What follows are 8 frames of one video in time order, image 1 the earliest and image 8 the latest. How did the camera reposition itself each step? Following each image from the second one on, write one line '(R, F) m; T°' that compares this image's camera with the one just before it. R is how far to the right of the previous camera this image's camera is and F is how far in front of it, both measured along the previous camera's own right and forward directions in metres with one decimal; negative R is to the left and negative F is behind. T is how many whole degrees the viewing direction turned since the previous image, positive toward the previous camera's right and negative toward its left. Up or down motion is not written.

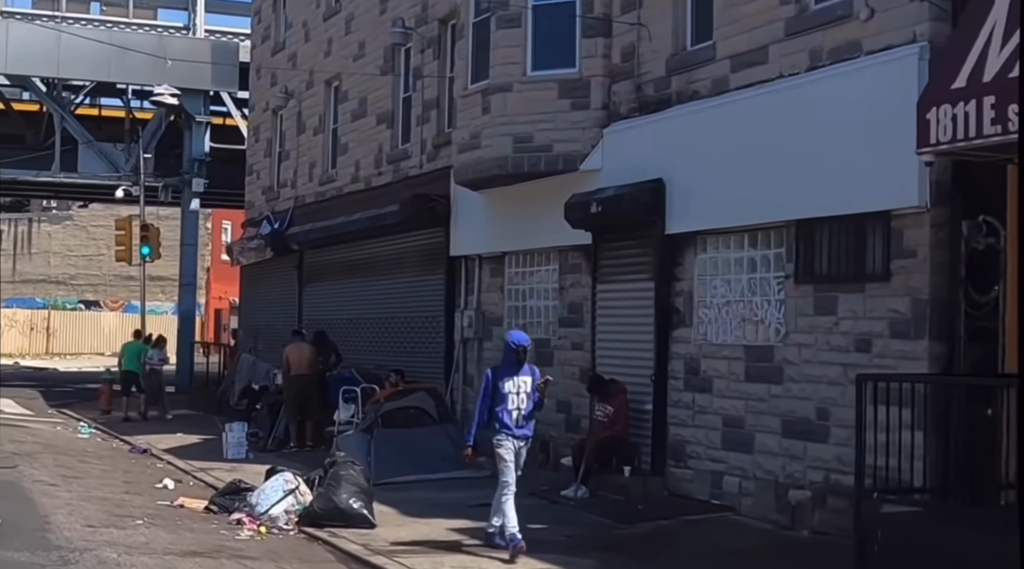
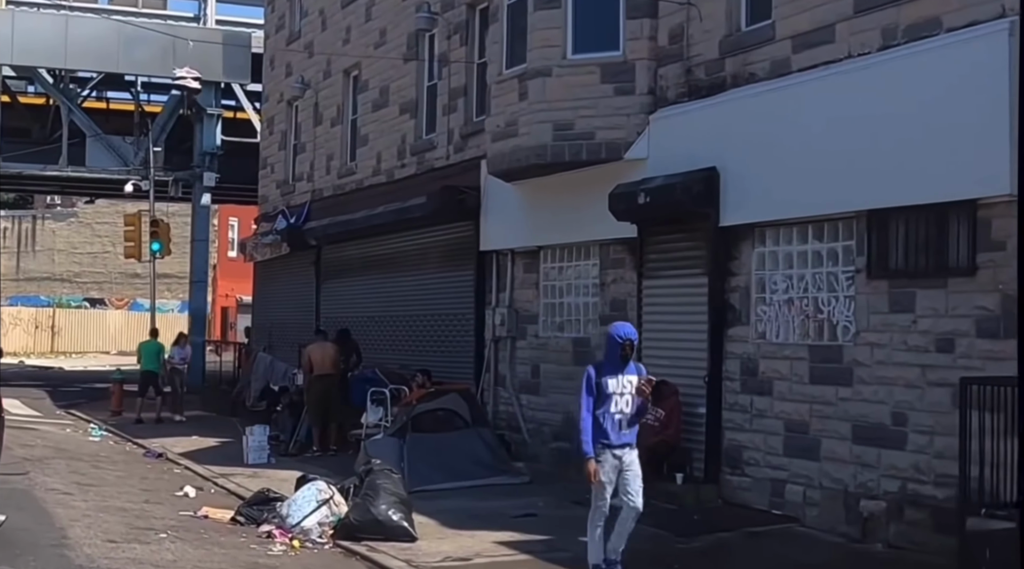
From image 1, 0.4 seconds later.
(-0.4, +0.8) m; 0°
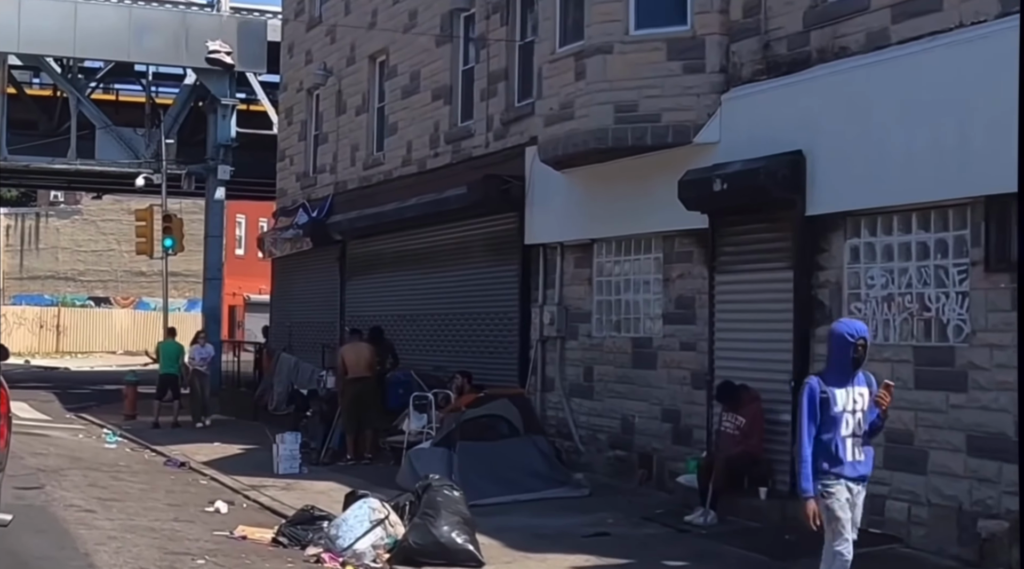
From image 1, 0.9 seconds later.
(-0.6, +1.2) m; 0°
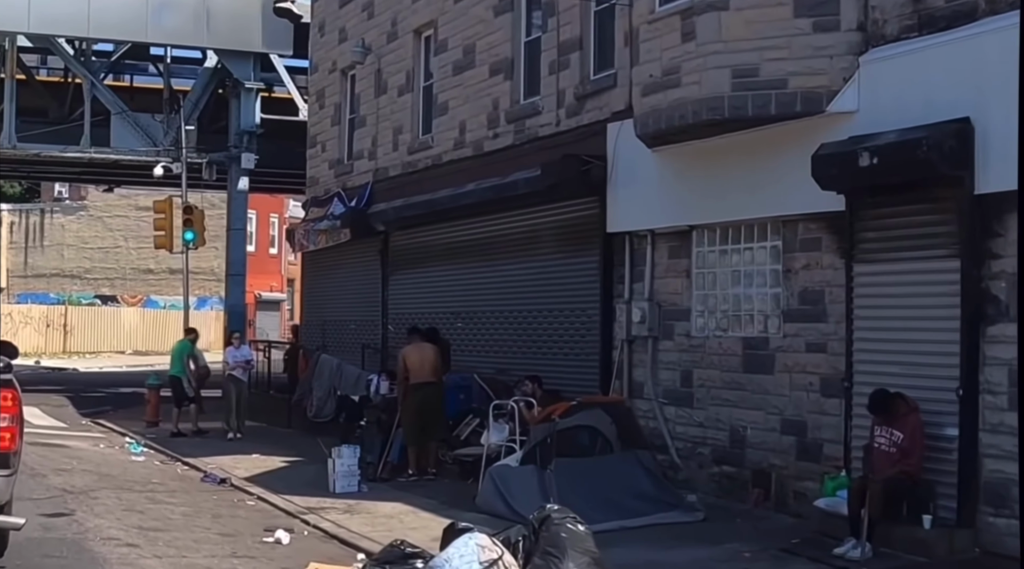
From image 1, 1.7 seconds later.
(-0.9, +1.8) m; 0°
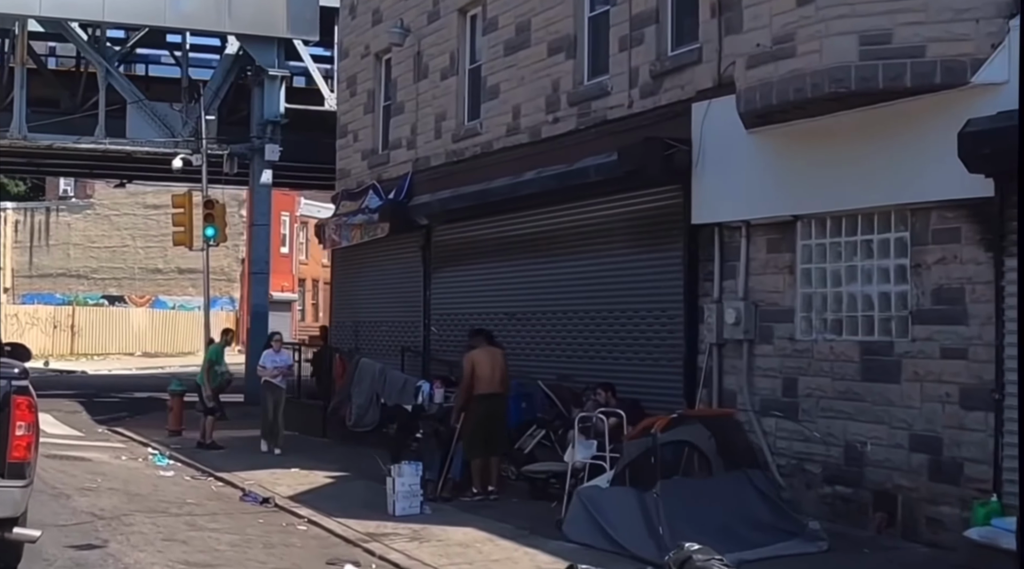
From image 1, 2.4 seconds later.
(-0.7, +1.5) m; 0°
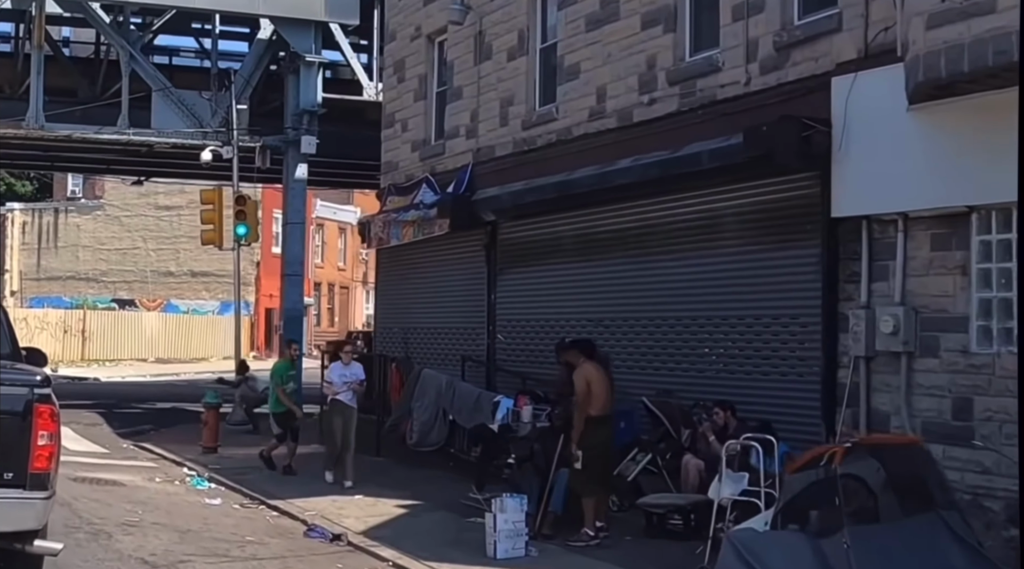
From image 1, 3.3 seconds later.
(-0.9, +1.8) m; 0°
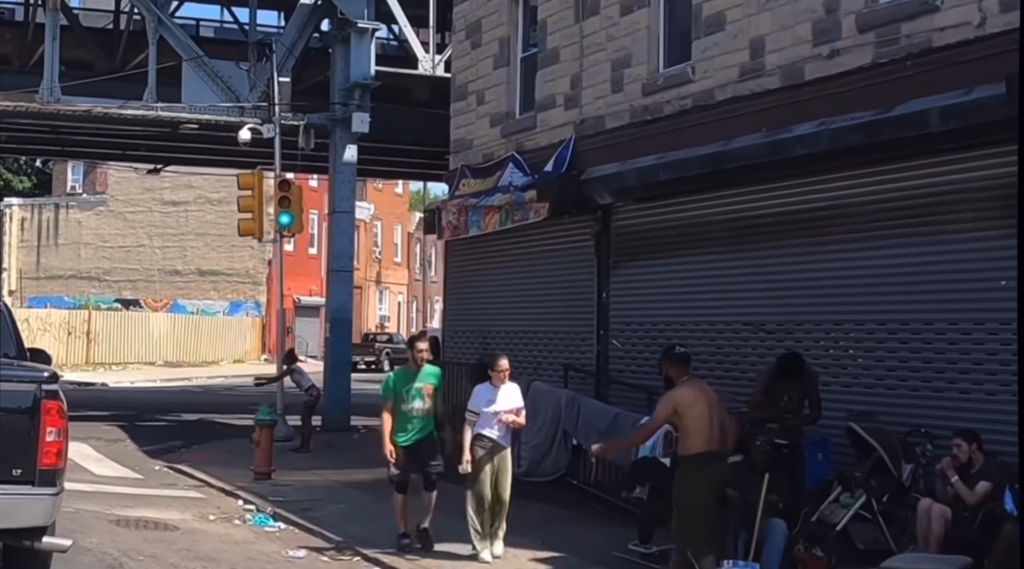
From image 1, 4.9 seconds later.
(-1.3, +2.7) m; 0°
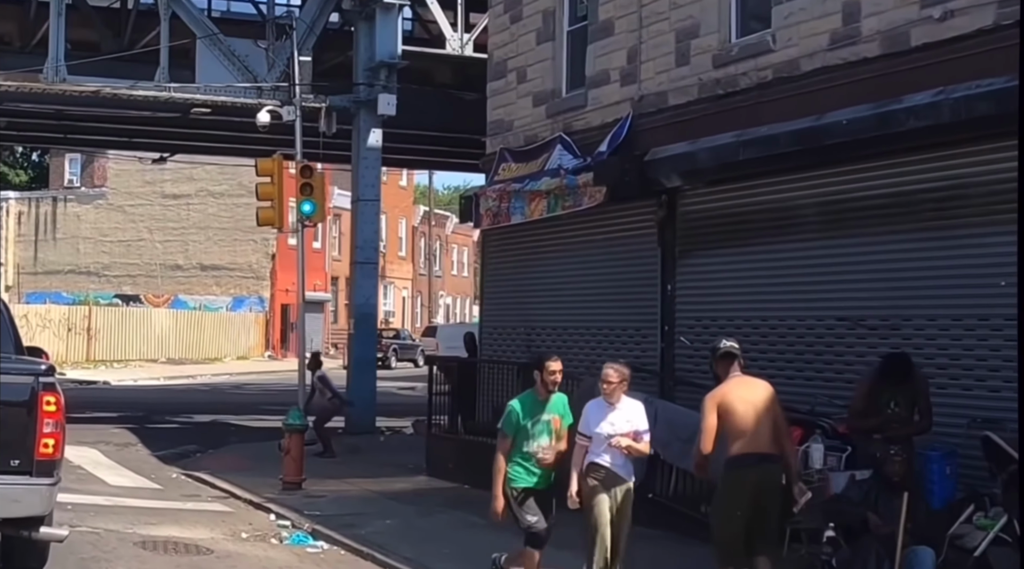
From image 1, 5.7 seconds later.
(-0.6, +1.3) m; 0°
